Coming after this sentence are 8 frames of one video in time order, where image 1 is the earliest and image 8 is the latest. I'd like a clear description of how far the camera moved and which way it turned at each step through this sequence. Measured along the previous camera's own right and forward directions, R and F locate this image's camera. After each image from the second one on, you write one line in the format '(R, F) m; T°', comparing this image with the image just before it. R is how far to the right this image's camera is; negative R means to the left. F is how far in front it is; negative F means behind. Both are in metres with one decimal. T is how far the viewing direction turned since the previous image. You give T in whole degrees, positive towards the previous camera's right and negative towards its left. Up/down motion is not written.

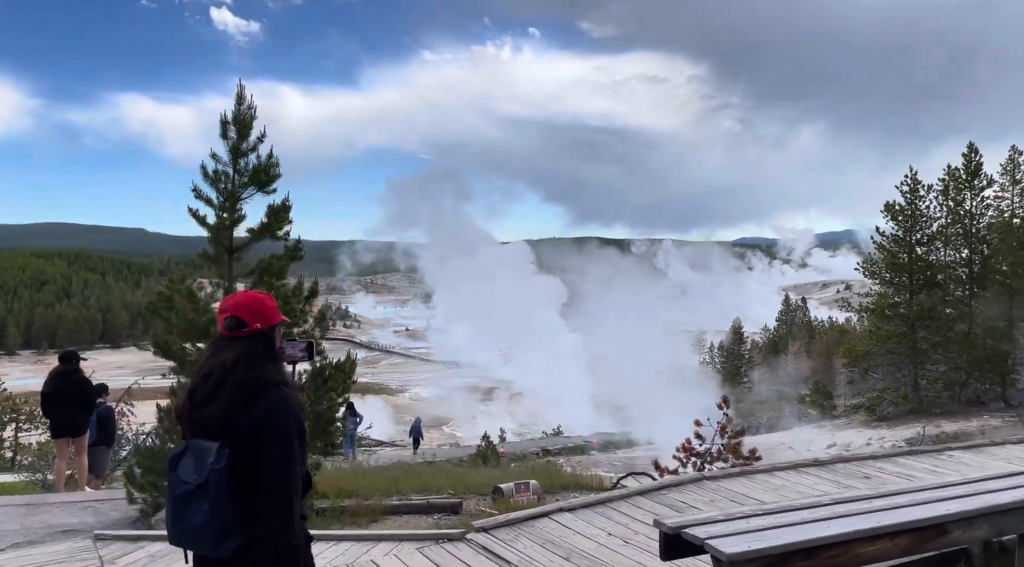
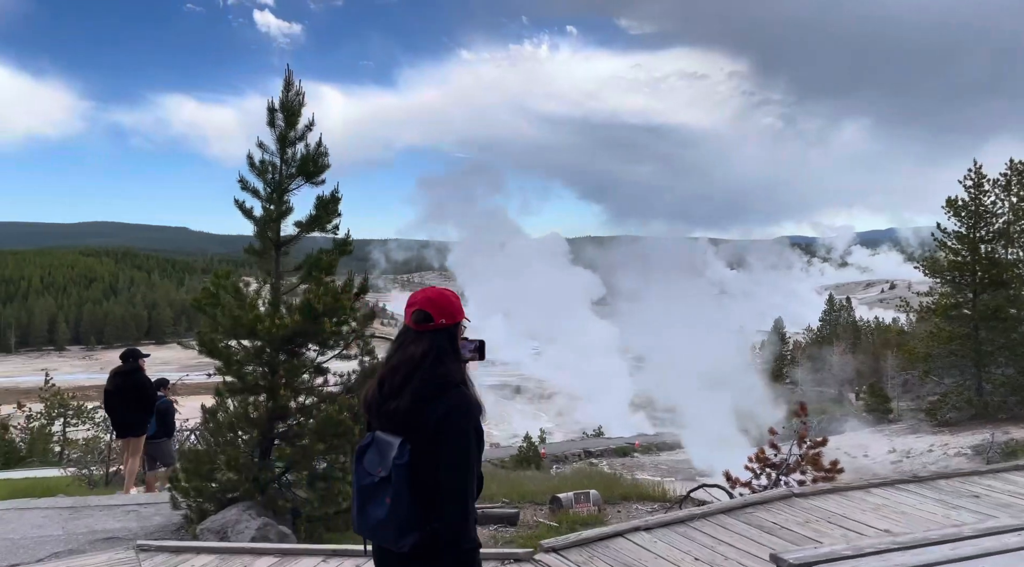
(-0.2, +0.3) m; -3°
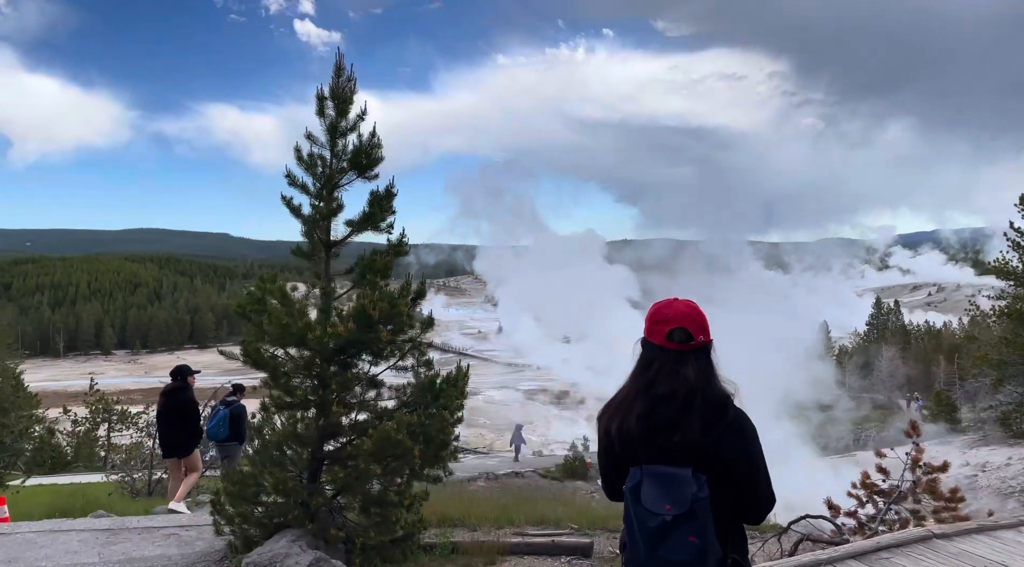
(-0.2, +0.5) m; -3°
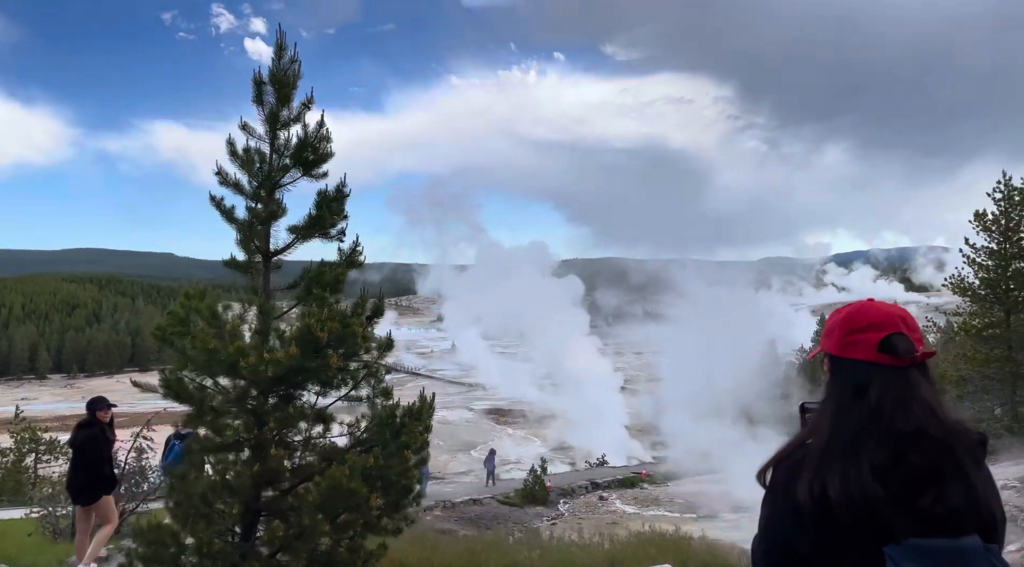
(-0.1, +0.6) m; +3°
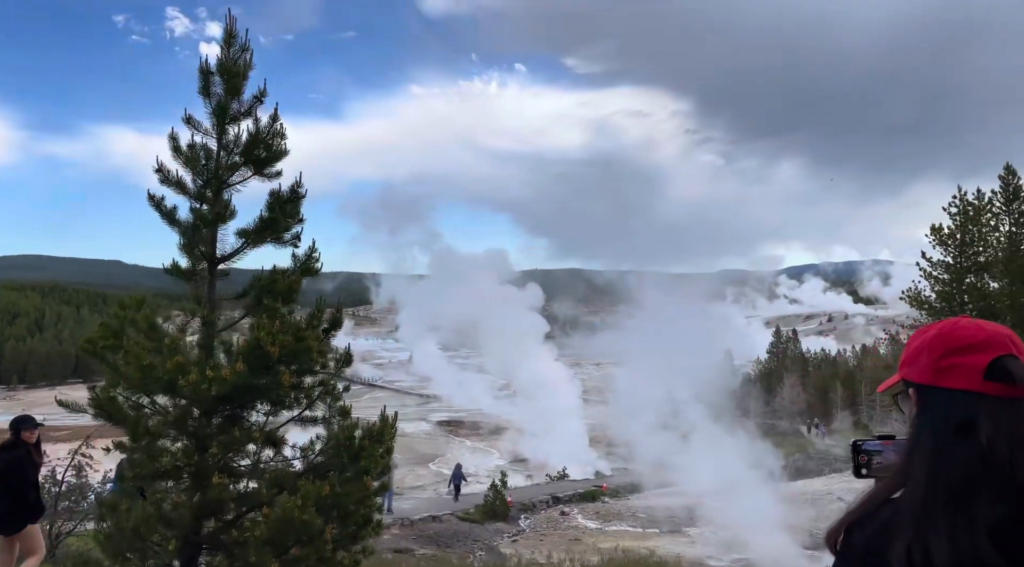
(0.0, +0.3) m; +3°
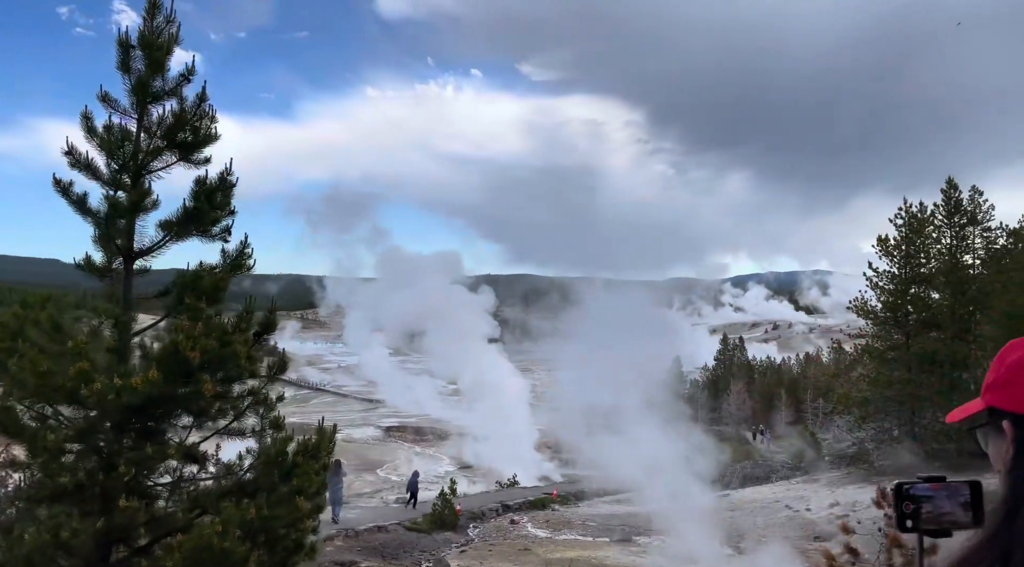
(0.0, +0.3) m; +3°
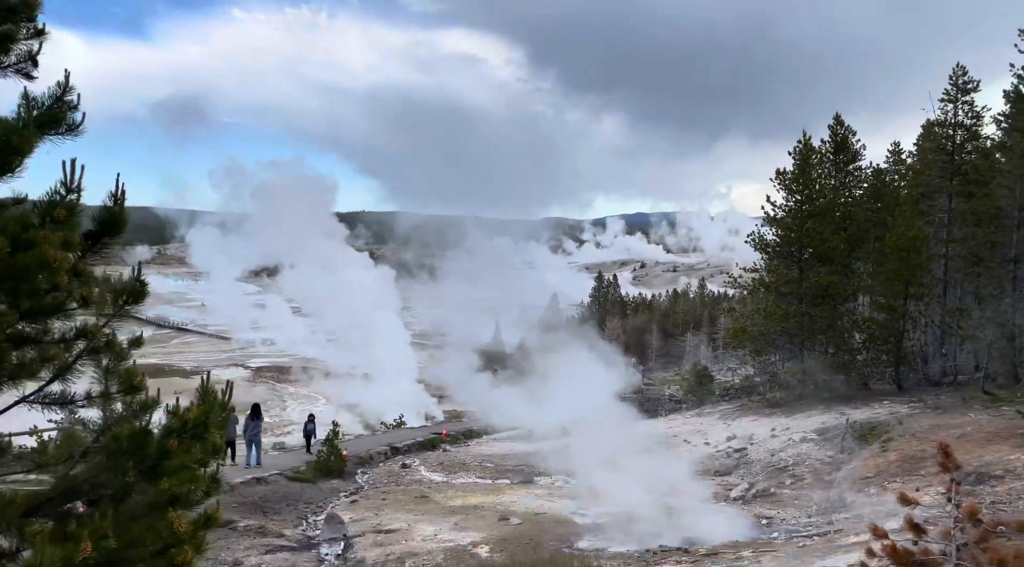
(-0.3, +1.2) m; +9°
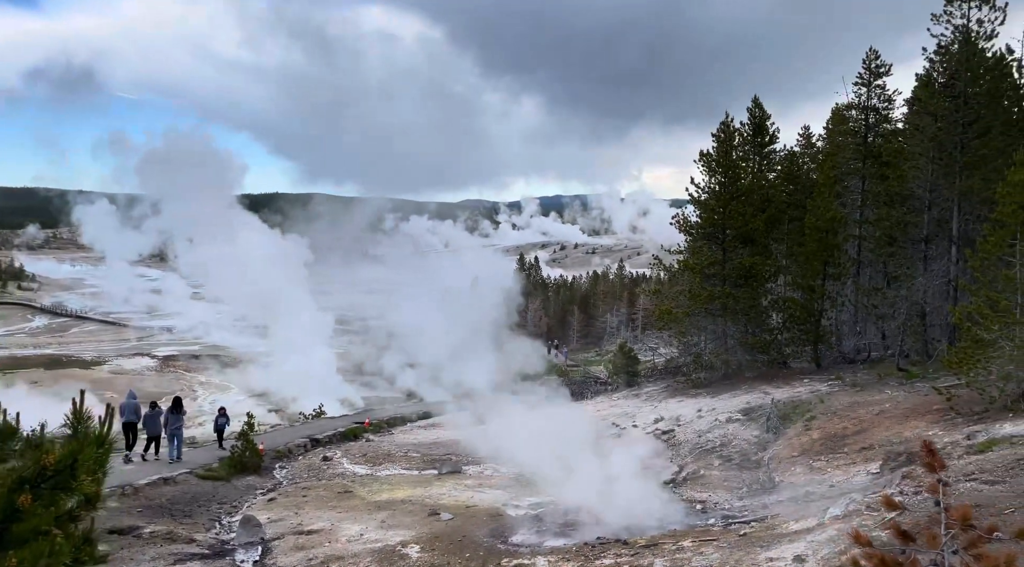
(-0.1, +0.4) m; +6°
